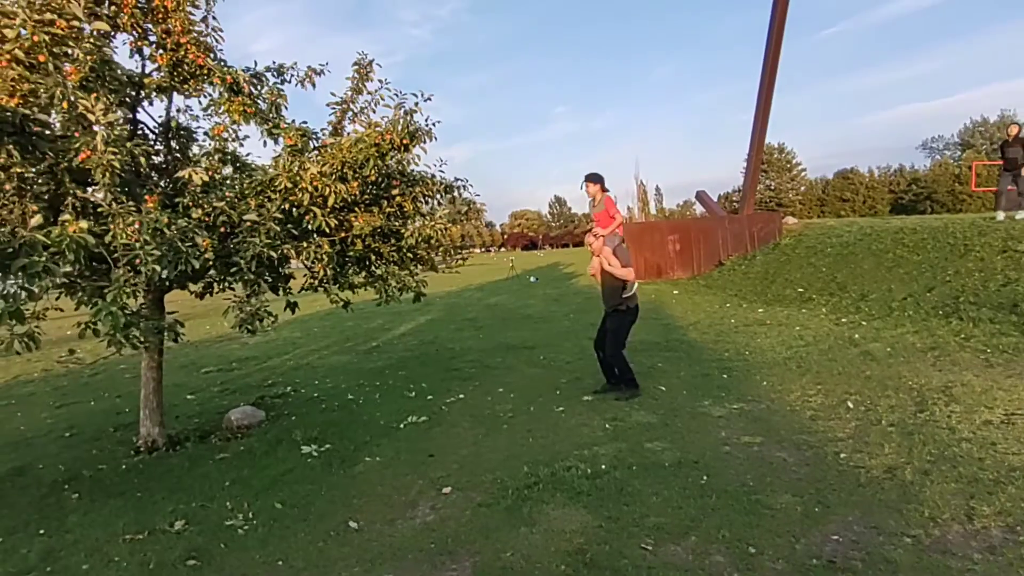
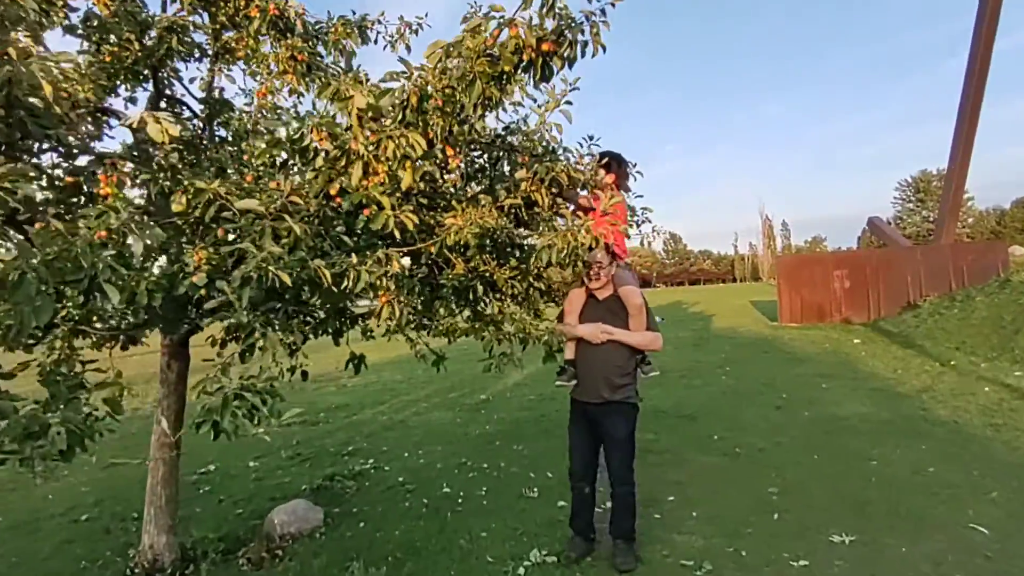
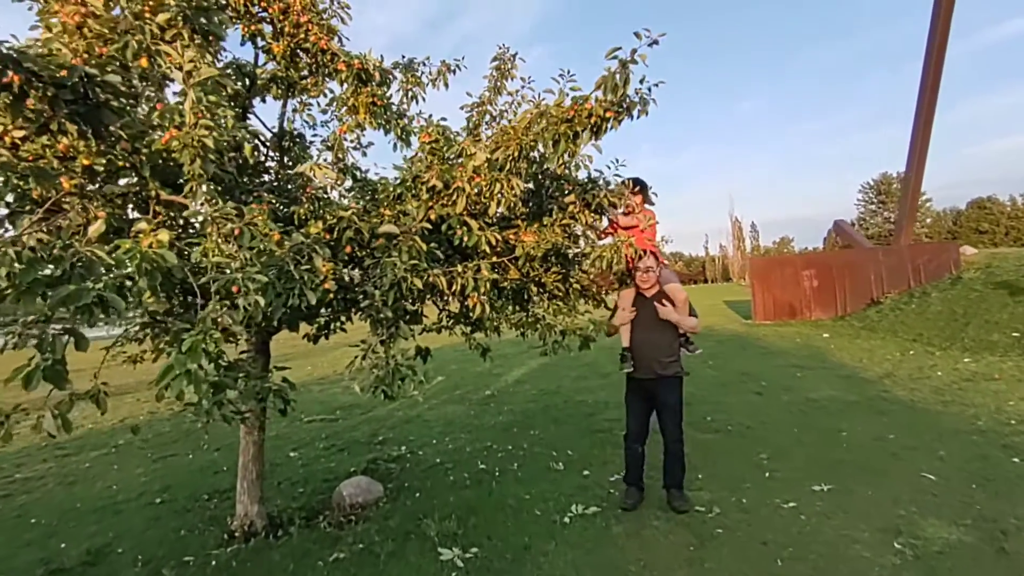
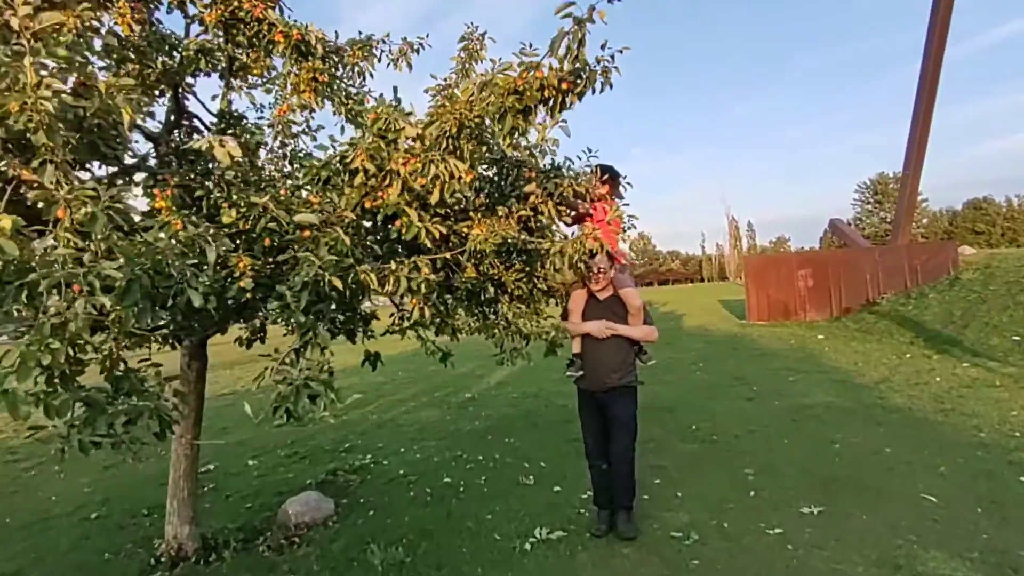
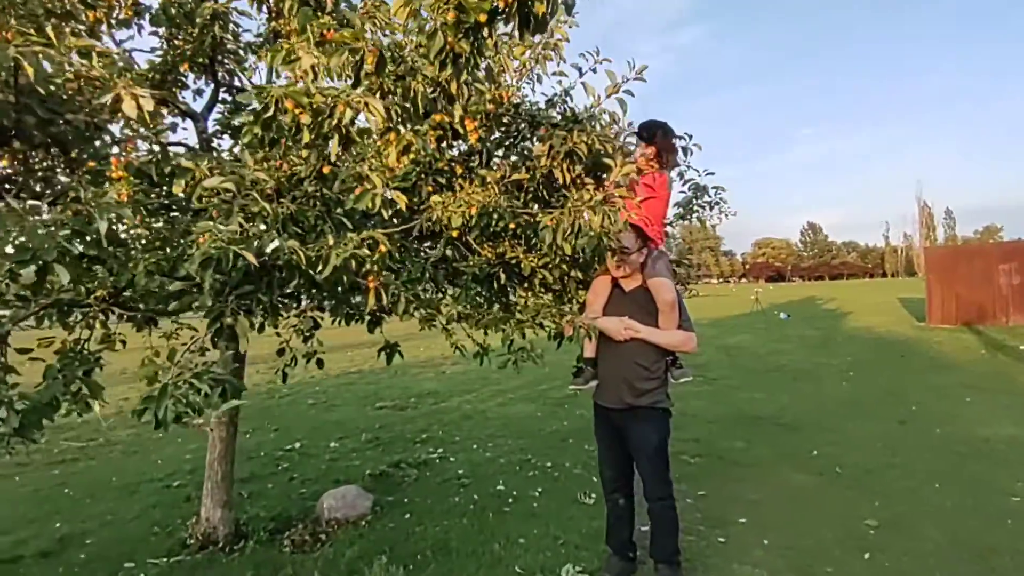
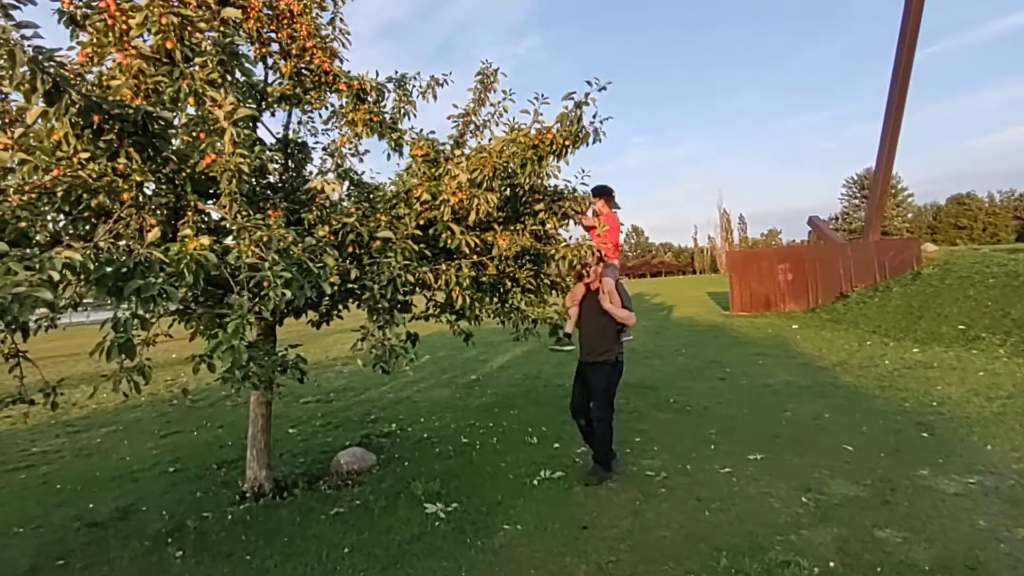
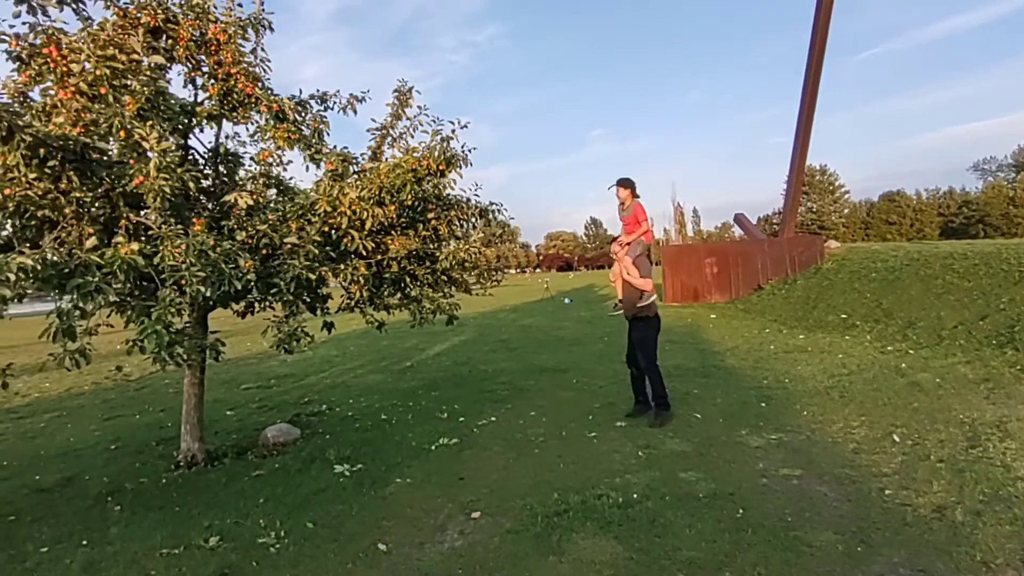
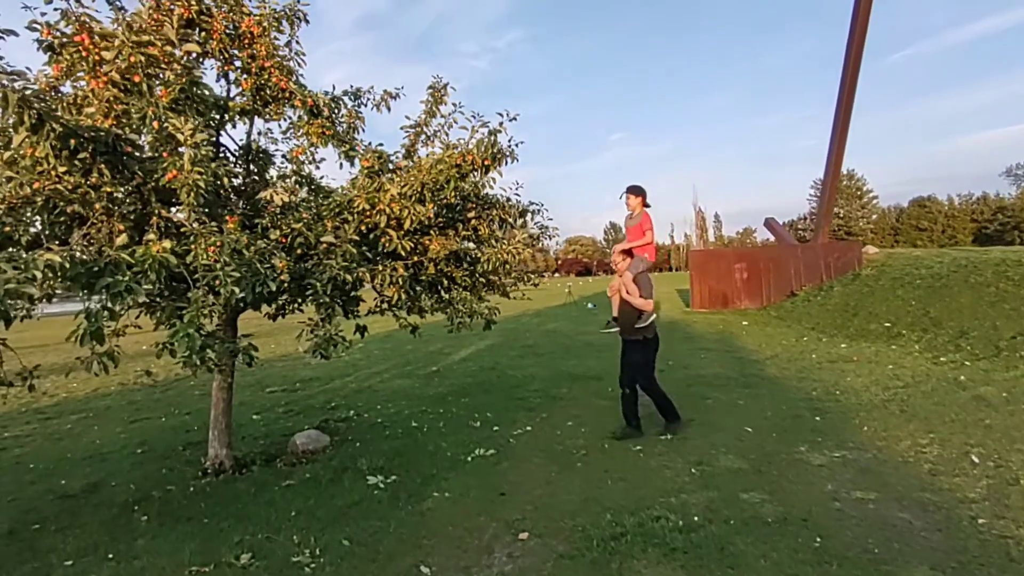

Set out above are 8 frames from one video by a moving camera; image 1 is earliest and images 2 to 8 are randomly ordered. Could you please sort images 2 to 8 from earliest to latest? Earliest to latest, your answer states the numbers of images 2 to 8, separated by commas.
7, 8, 6, 3, 4, 2, 5
